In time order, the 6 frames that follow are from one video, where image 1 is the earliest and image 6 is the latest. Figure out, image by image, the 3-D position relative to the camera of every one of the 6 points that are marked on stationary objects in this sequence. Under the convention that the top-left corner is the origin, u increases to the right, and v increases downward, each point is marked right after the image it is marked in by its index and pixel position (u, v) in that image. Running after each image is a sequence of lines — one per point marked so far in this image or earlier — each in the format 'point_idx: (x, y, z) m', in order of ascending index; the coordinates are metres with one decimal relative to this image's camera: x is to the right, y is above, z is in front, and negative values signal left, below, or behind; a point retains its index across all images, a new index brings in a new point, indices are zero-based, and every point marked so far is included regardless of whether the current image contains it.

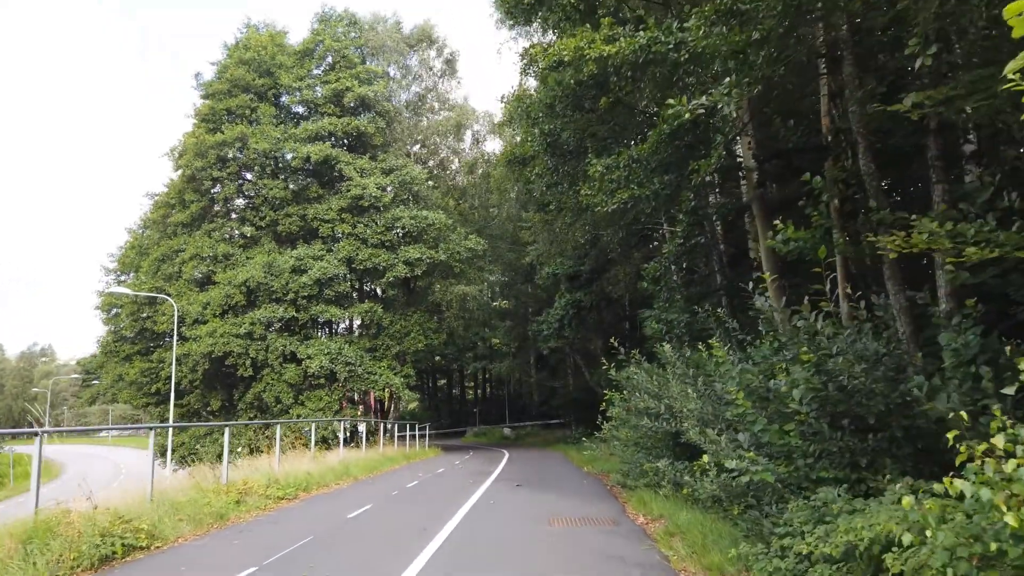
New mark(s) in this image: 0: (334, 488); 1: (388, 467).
0: (-2.7, -3.0, +12.6) m
1: (-2.7, -3.8, +18.1) m
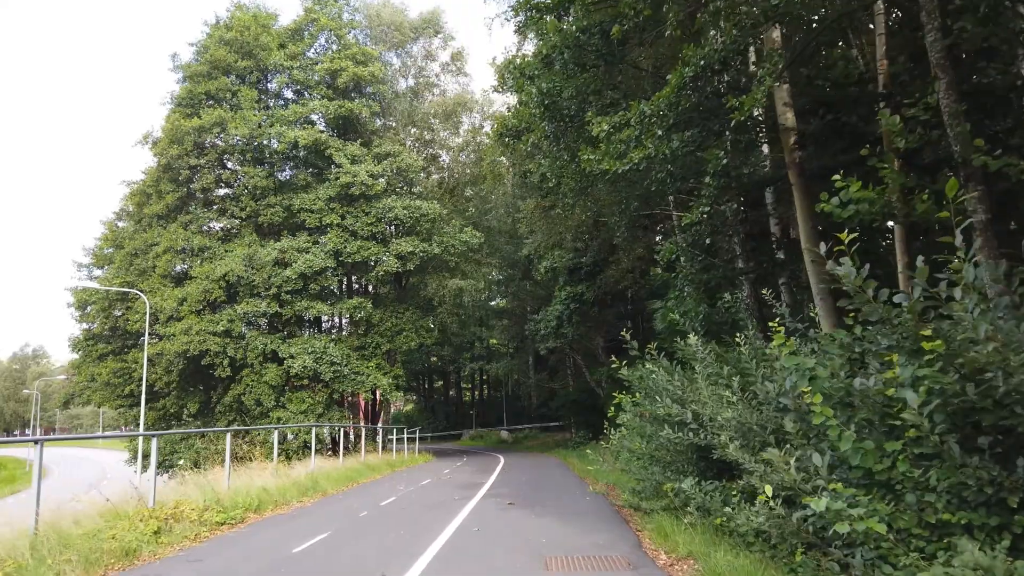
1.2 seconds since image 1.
0: (-2.8, -2.8, +10.8) m
1: (-2.8, -3.6, +16.3) m
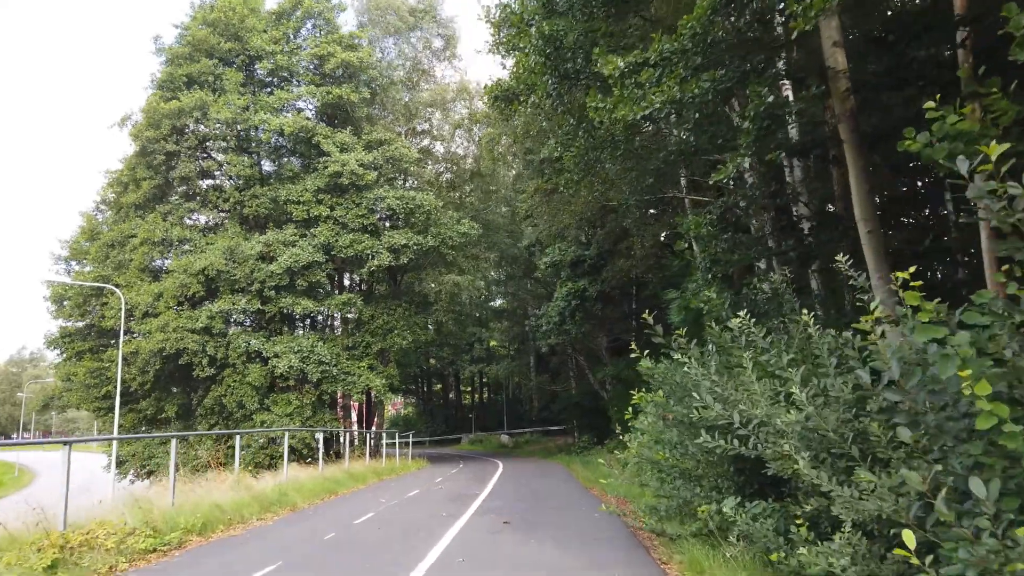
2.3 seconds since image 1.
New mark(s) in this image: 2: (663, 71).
0: (-2.8, -2.6, +9.2) m
1: (-2.8, -3.5, +14.7) m
2: (+1.4, +1.9, +7.6) m
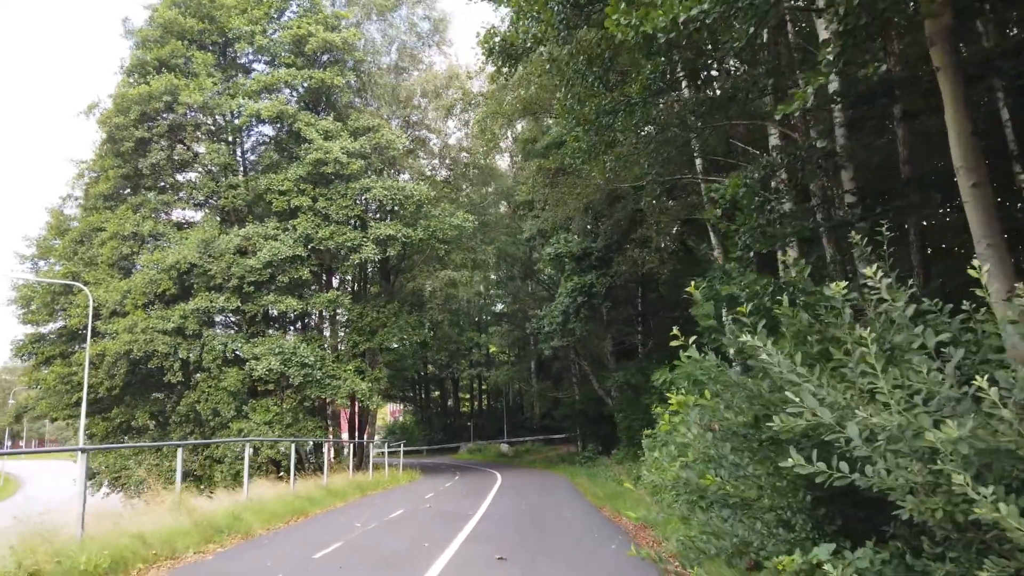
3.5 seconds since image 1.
0: (-2.9, -2.4, +7.4) m
1: (-2.8, -3.3, +12.9) m
2: (+1.3, +2.2, +5.8) m
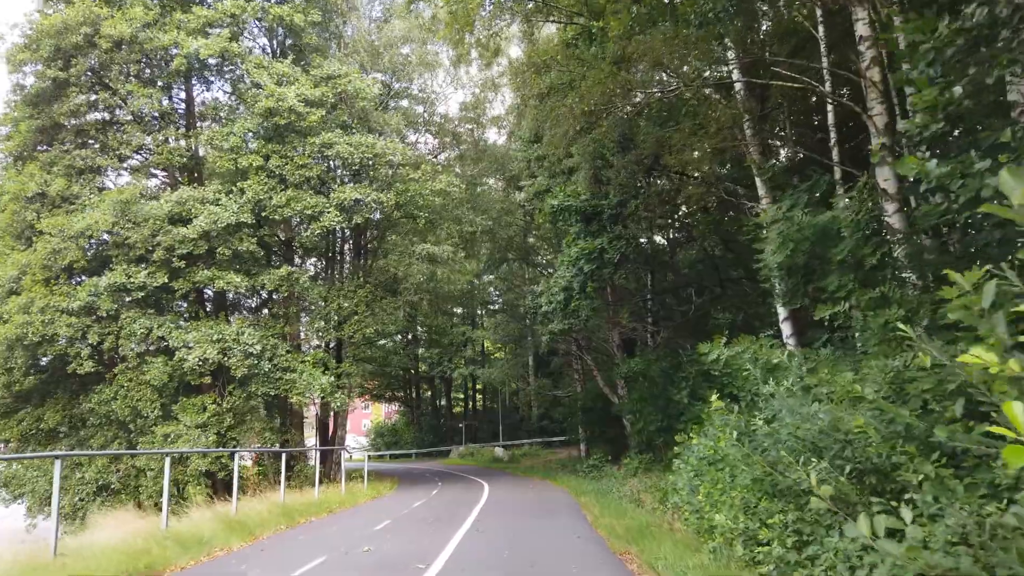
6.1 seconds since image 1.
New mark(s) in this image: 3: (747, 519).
0: (-3.1, -1.8, +3.3) m
1: (-3.0, -2.7, +8.8) m
2: (+1.1, +2.8, +1.7) m
3: (+1.7, -1.7, +6.2) m
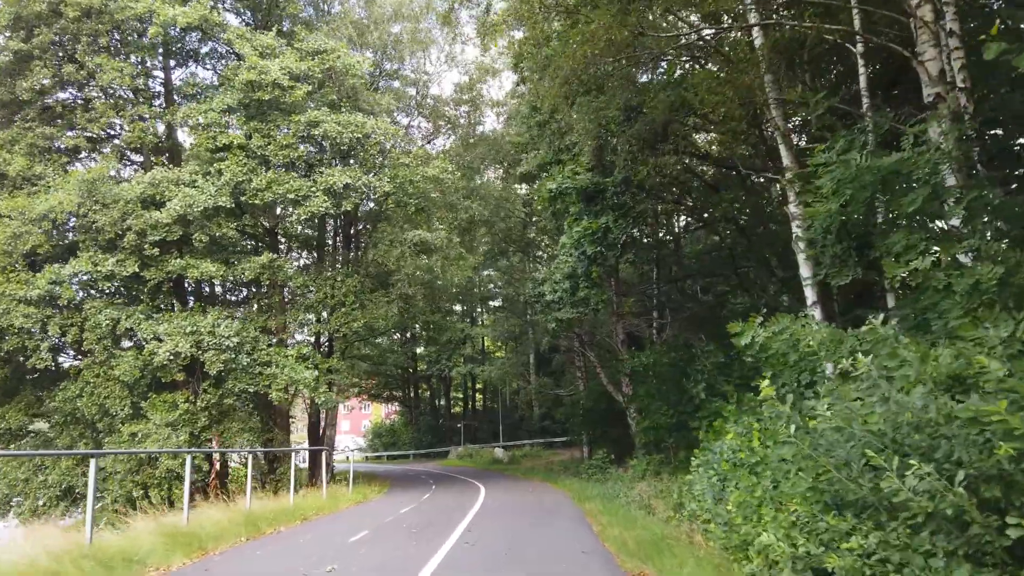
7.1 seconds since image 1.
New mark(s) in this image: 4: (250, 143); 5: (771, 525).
0: (-3.2, -1.5, +2.0) m
1: (-3.1, -2.5, +7.5) m
2: (+1.0, +3.1, +0.4) m
3: (+1.7, -1.4, +4.8) m
4: (-5.7, +3.1, +18.1) m
5: (+1.7, -1.5, +5.4) m
